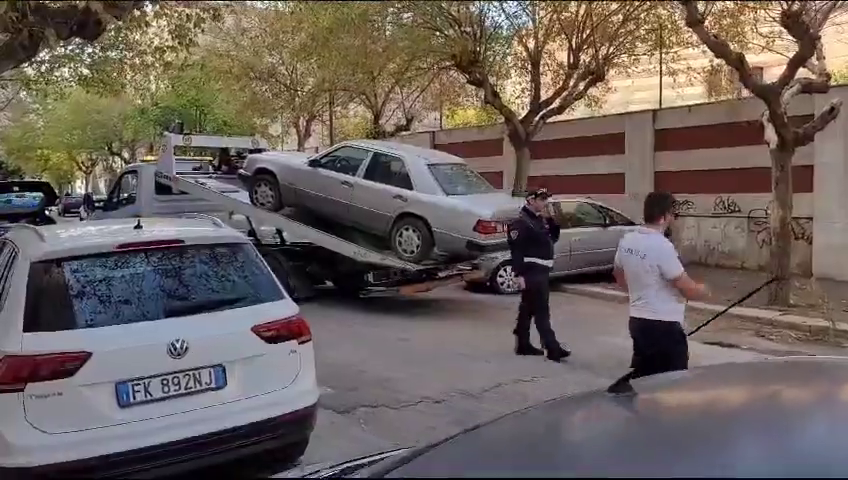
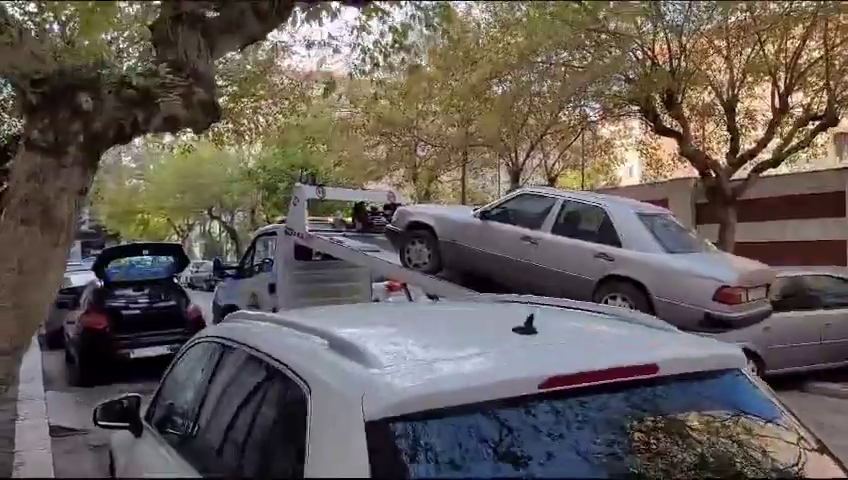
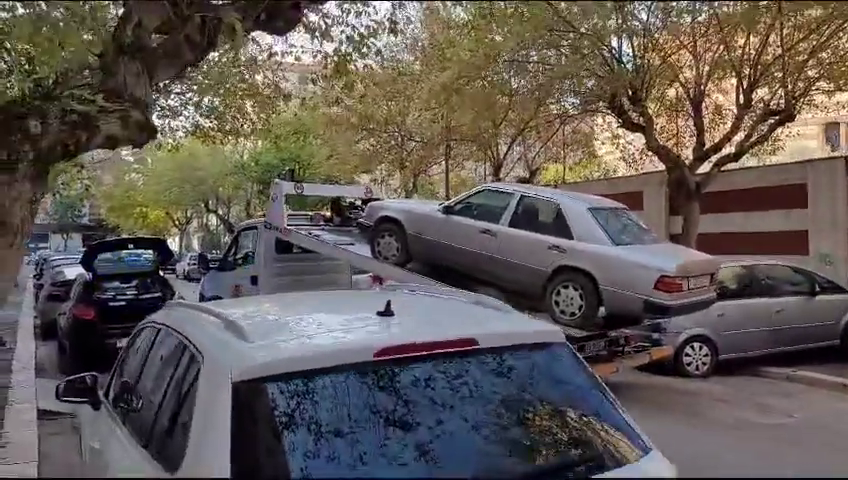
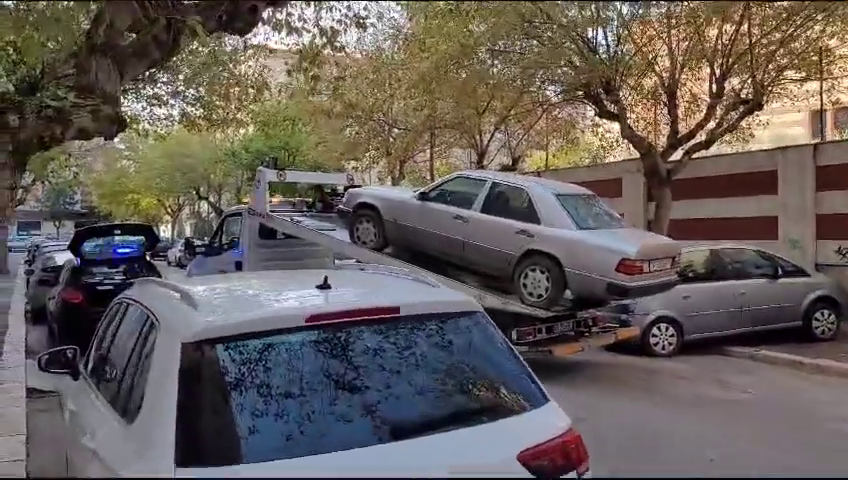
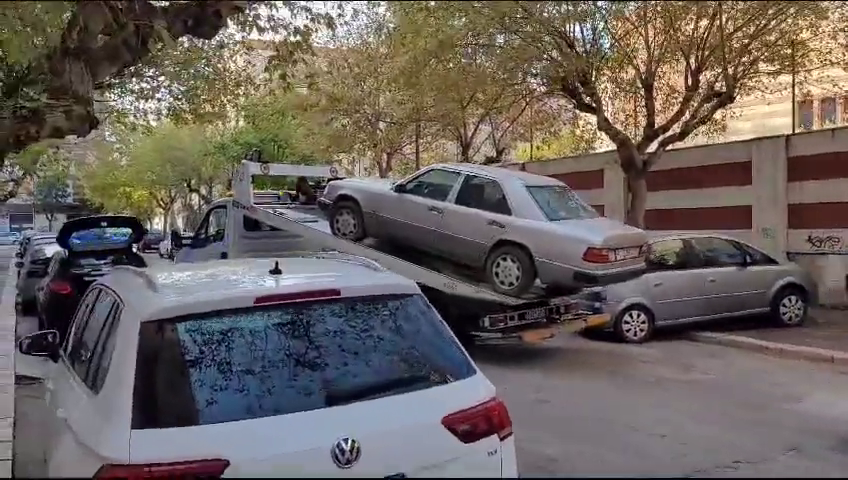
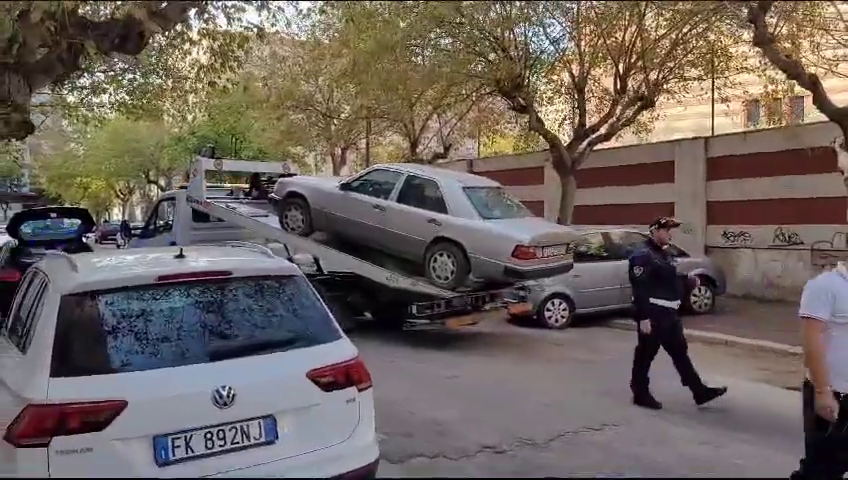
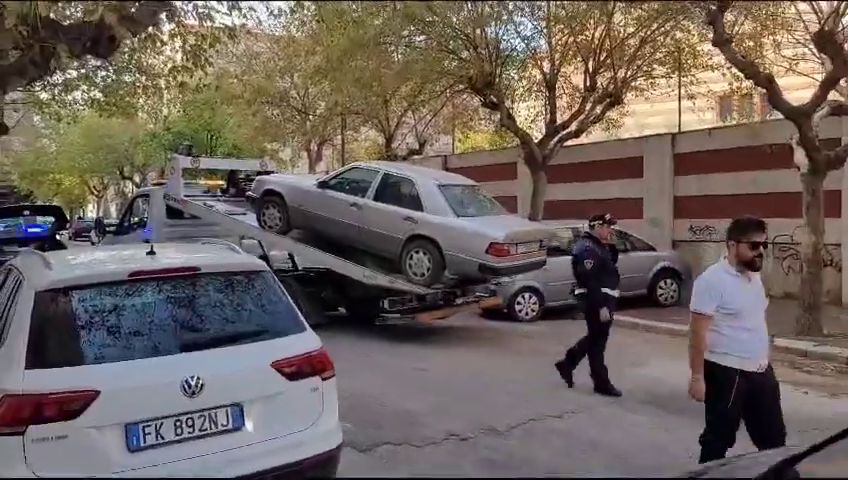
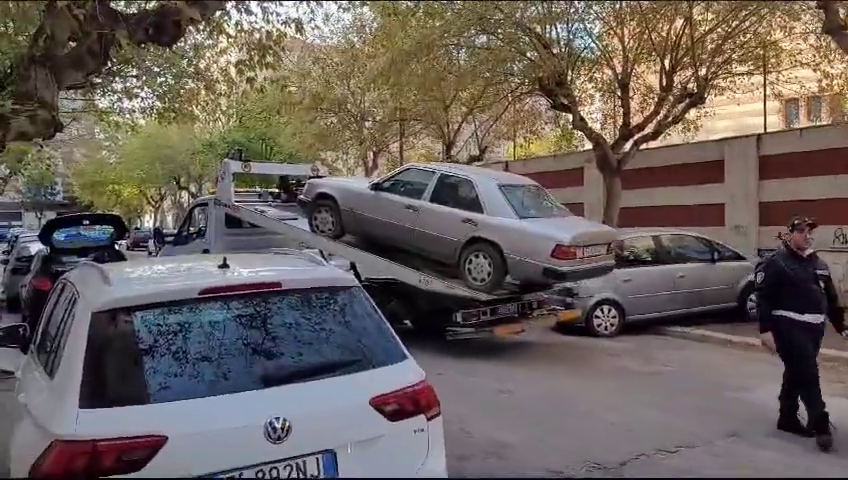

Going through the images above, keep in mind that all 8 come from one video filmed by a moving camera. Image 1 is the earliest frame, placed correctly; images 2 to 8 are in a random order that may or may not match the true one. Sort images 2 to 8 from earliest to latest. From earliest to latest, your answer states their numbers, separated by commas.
7, 6, 8, 5, 4, 3, 2
